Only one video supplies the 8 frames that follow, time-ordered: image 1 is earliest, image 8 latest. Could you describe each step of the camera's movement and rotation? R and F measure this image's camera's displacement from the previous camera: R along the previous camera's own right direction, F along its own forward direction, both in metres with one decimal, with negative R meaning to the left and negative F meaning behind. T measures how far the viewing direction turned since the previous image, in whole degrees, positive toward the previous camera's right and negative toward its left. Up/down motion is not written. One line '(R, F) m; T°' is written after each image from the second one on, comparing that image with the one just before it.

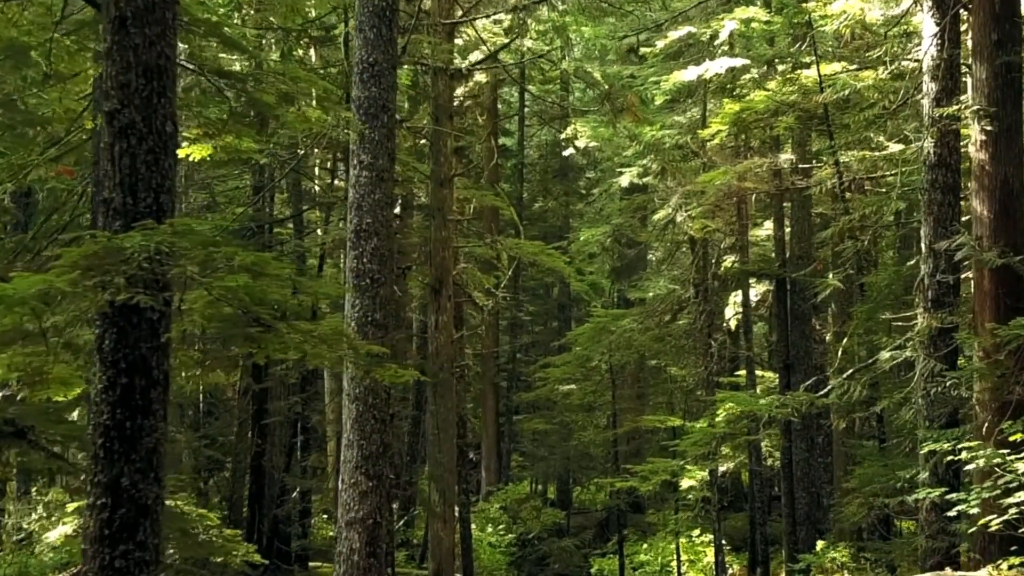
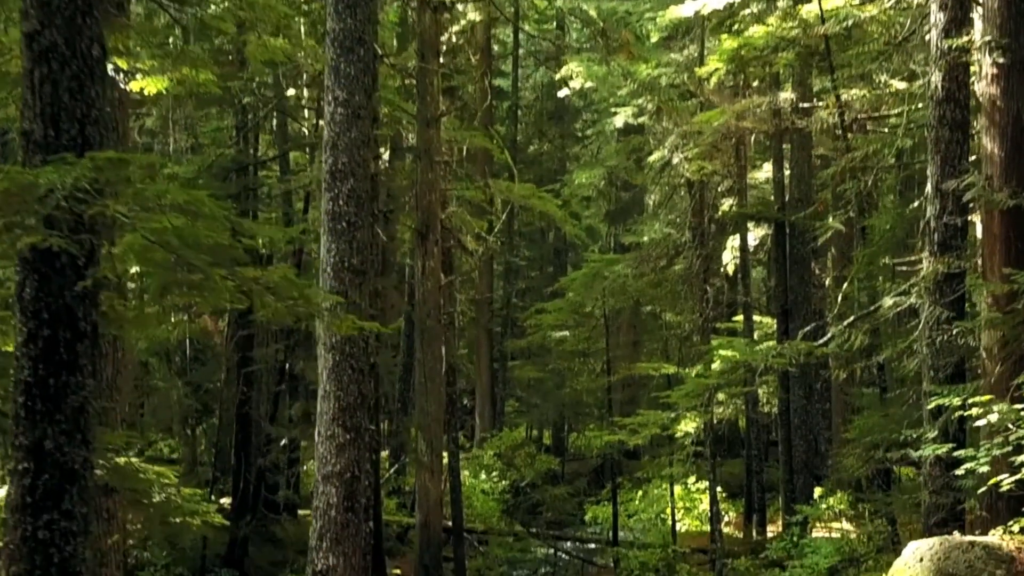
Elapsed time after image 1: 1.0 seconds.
(+0.2, +0.6) m; 0°
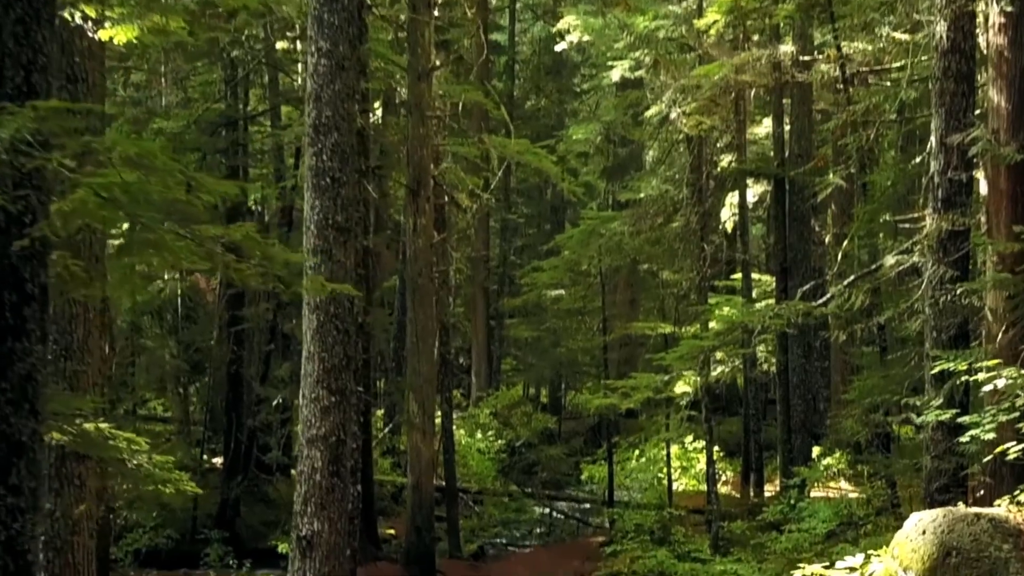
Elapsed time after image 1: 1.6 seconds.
(+0.1, +0.3) m; 0°
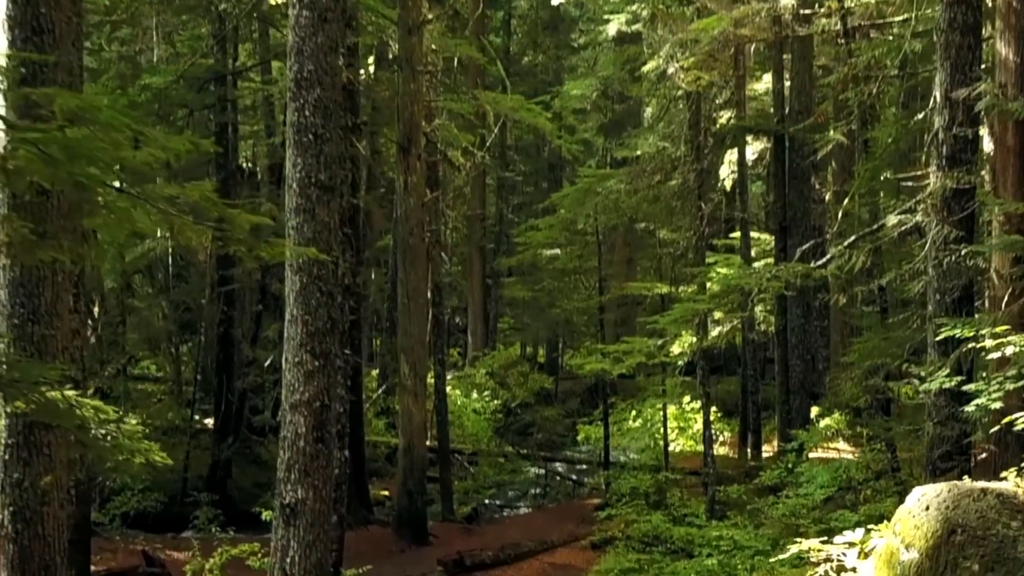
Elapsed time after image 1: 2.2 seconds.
(+0.1, +0.3) m; 0°
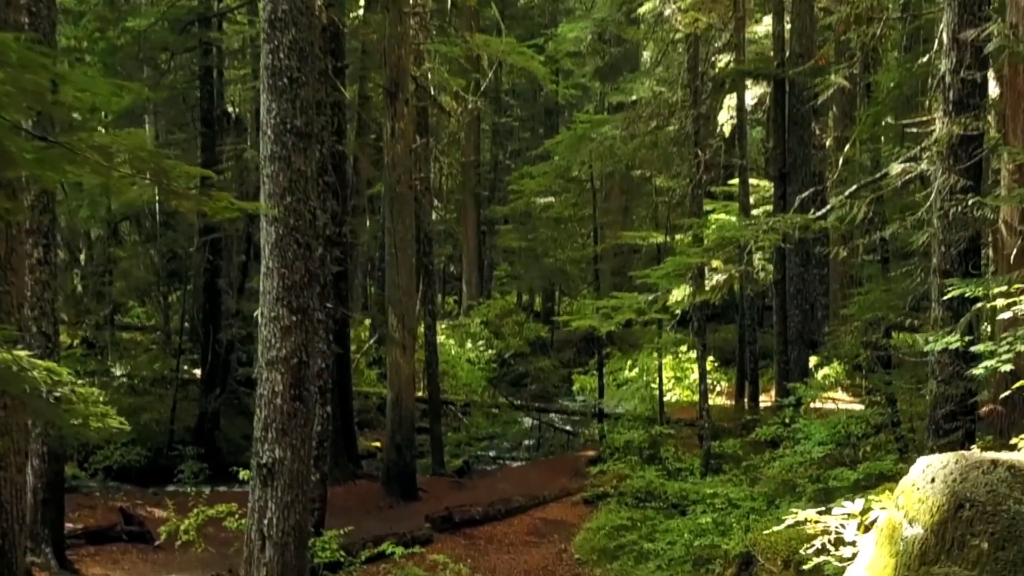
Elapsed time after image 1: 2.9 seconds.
(+0.1, +0.4) m; 0°
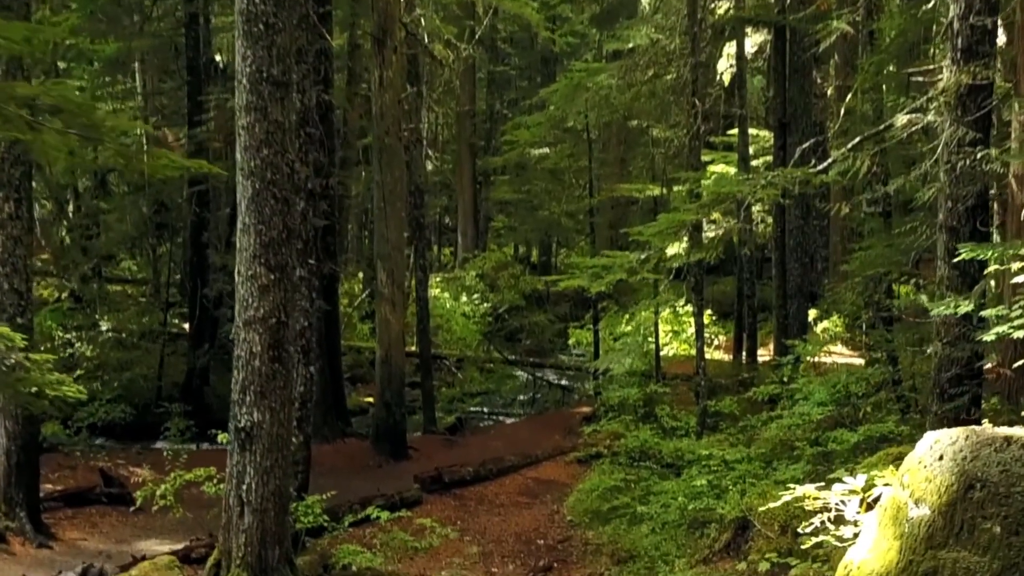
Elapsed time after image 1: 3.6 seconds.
(+0.1, +0.4) m; 0°
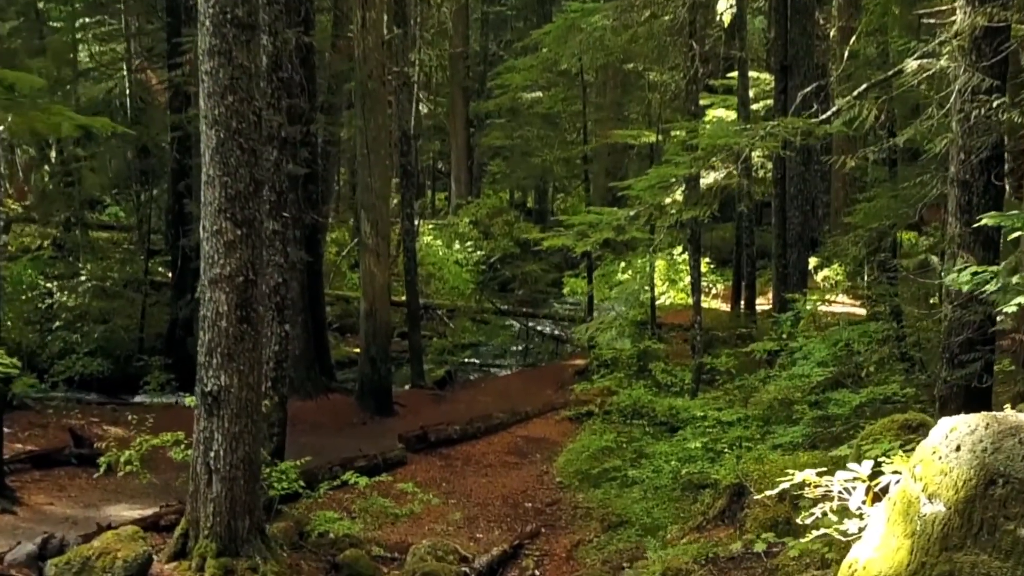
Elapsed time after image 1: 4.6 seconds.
(+0.1, +0.5) m; 0°
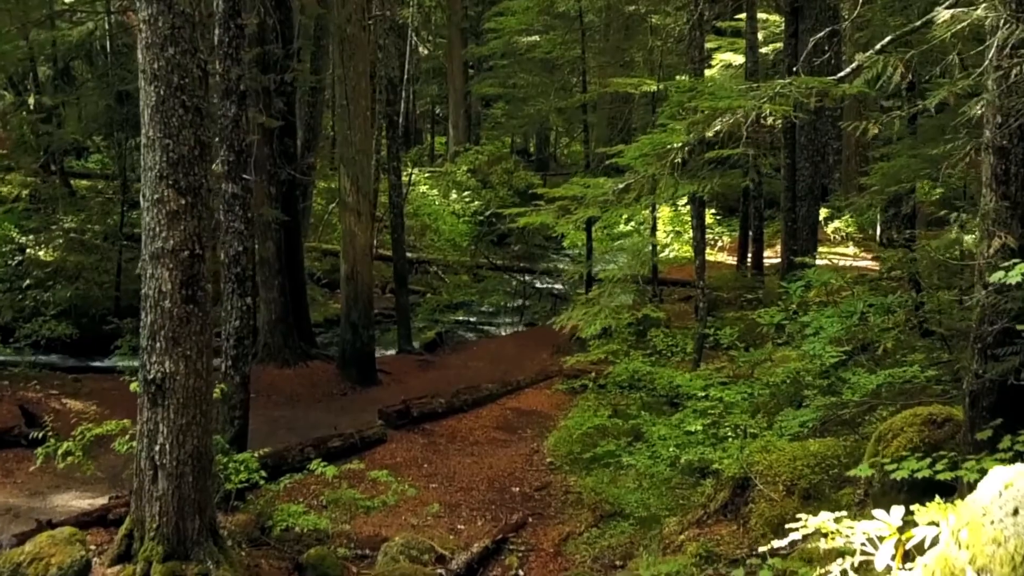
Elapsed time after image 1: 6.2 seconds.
(+0.2, +0.8) m; 0°
